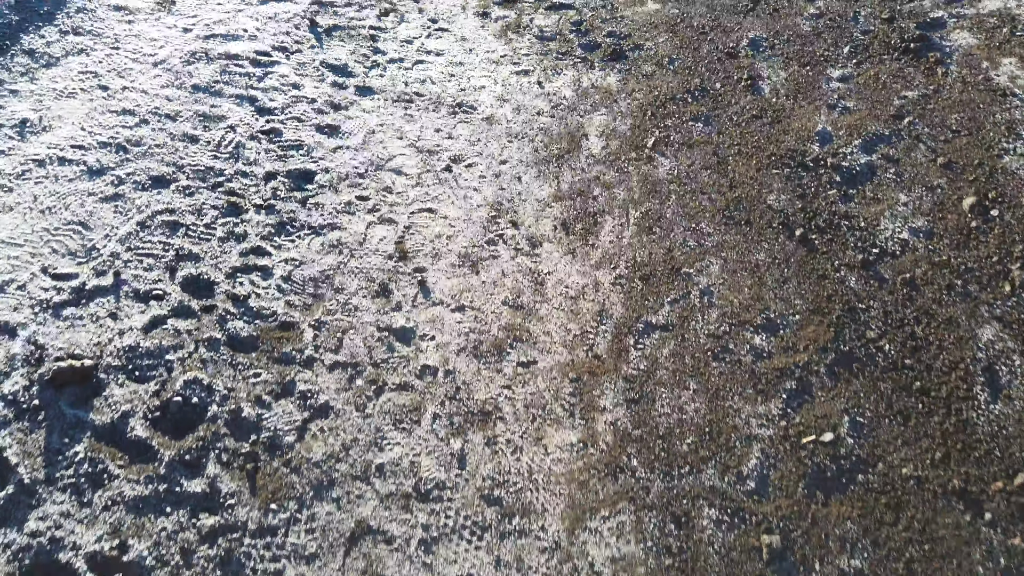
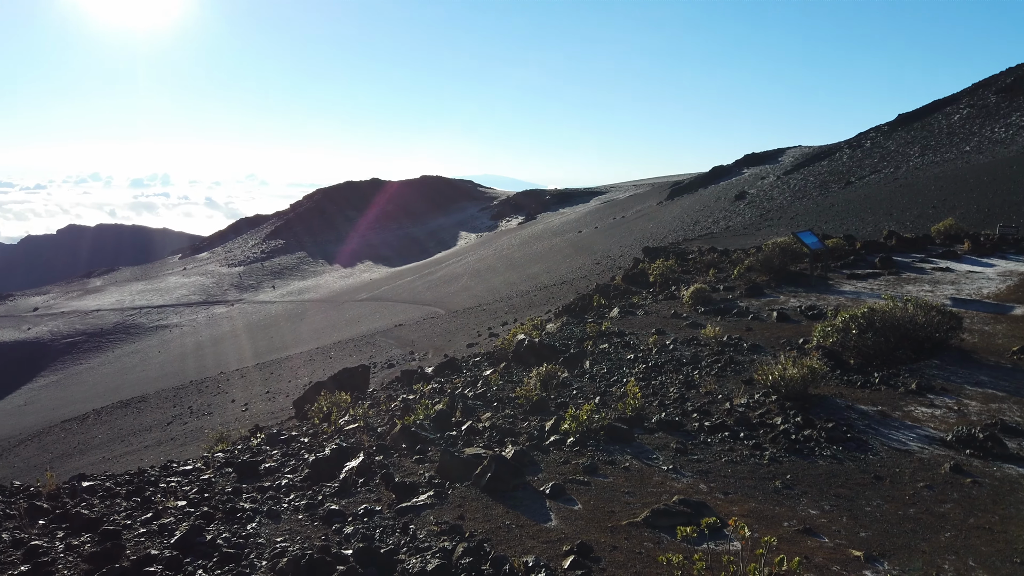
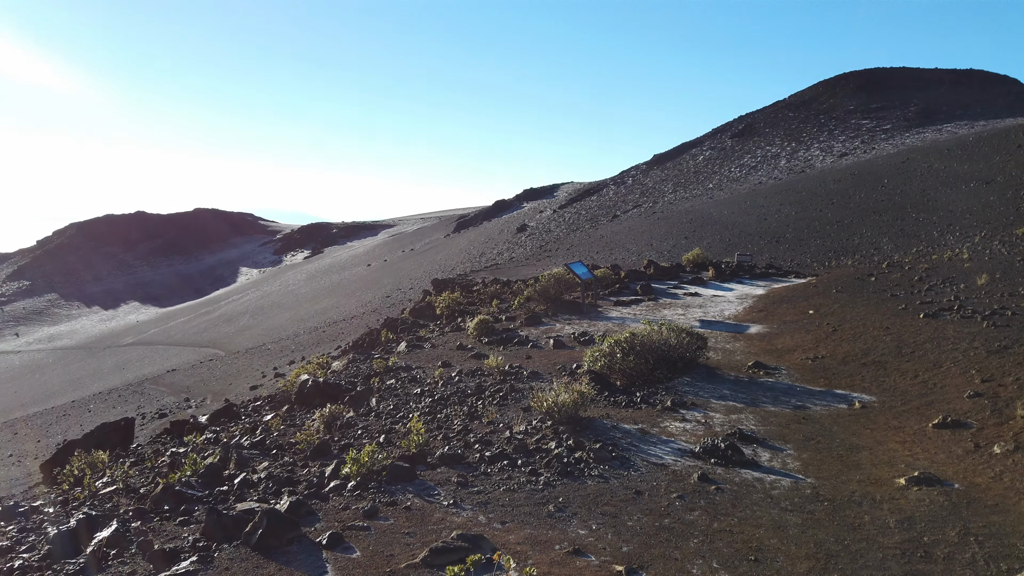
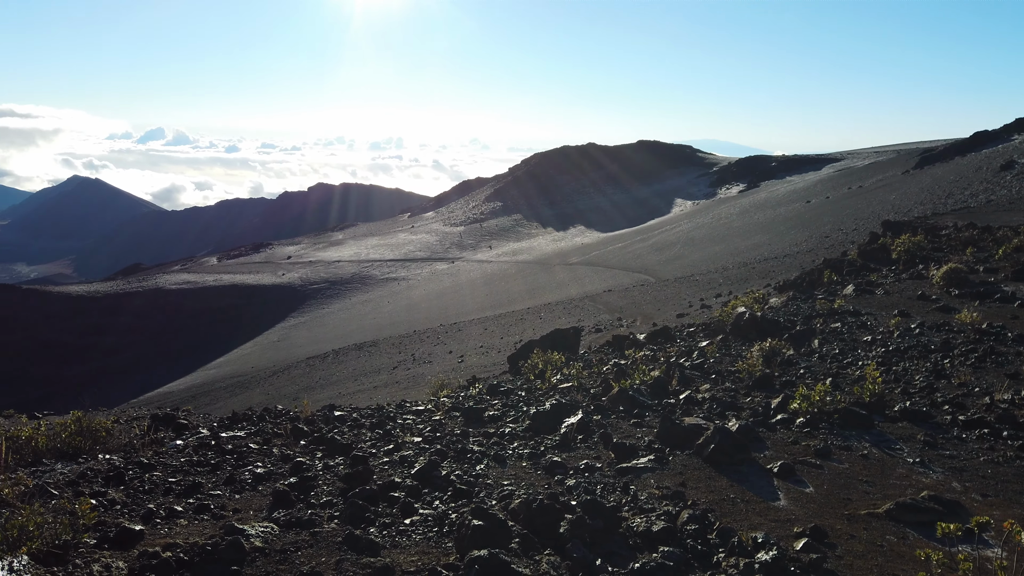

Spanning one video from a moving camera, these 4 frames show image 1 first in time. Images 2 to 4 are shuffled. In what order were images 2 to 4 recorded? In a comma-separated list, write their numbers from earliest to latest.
3, 2, 4
